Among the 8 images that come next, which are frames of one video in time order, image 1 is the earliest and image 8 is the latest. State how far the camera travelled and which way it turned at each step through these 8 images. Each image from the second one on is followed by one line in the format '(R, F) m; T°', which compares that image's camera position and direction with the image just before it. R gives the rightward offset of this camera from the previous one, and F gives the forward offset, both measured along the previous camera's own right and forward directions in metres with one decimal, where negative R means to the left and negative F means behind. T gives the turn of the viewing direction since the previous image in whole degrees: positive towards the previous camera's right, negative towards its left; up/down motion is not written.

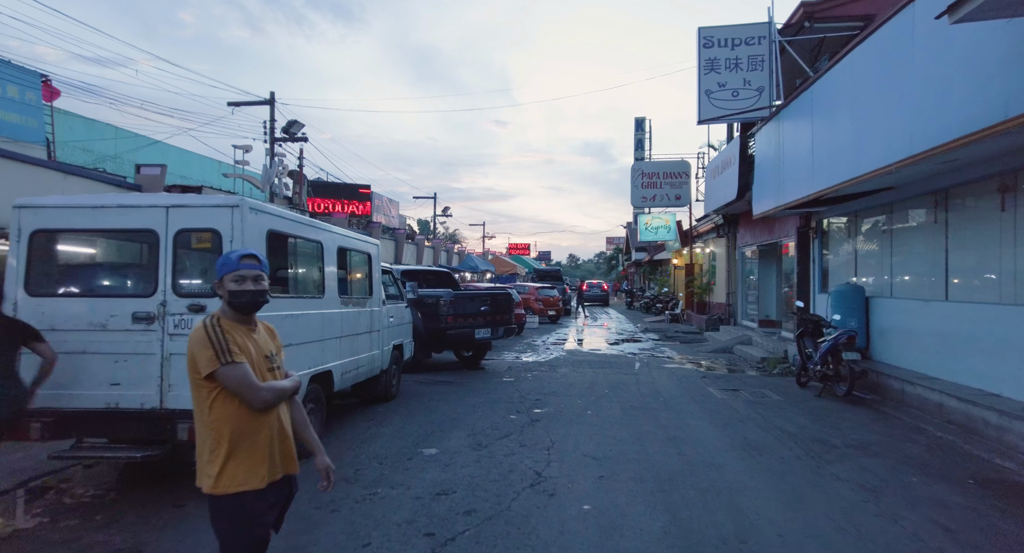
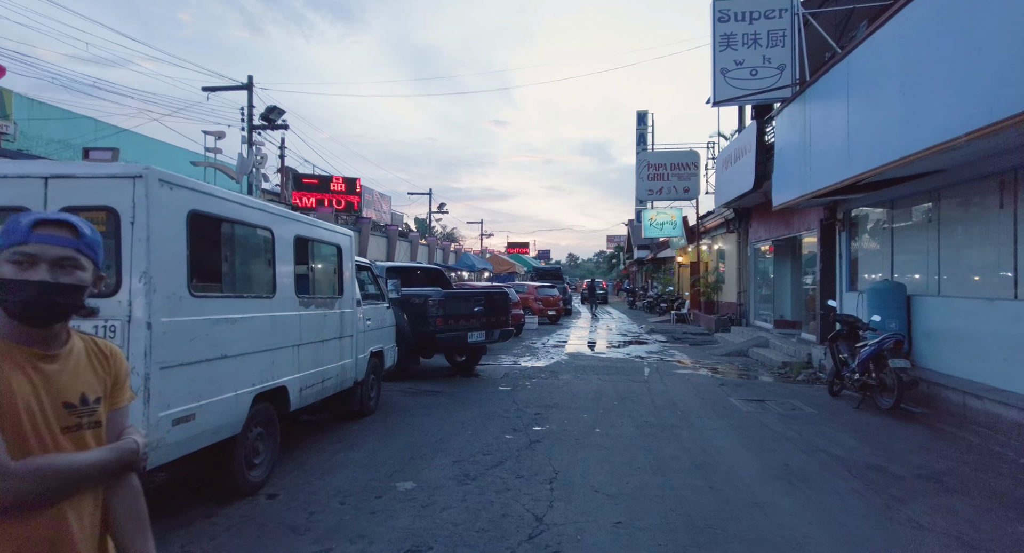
(0.0, +1.1) m; 0°
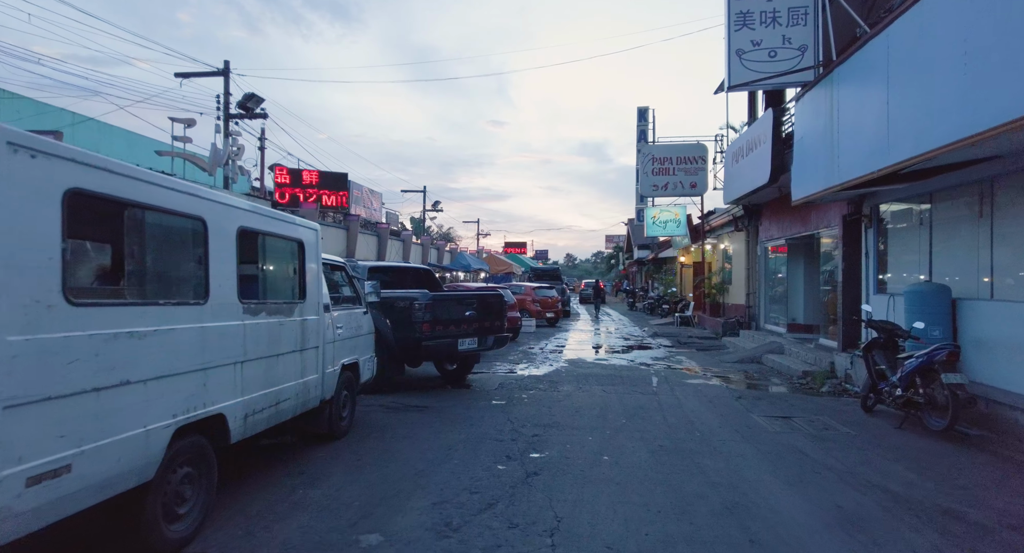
(0.0, +1.0) m; 0°
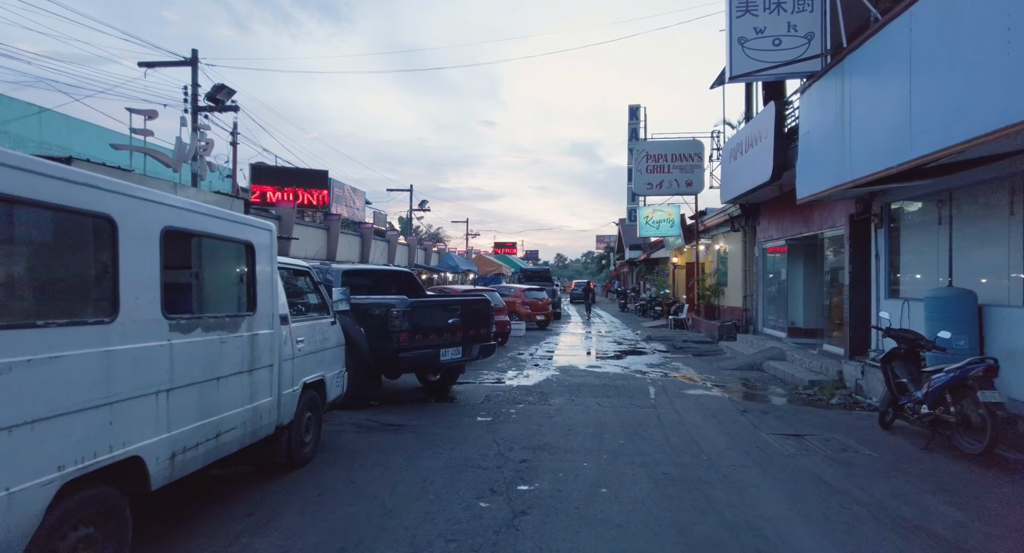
(+0.1, +0.7) m; +1°
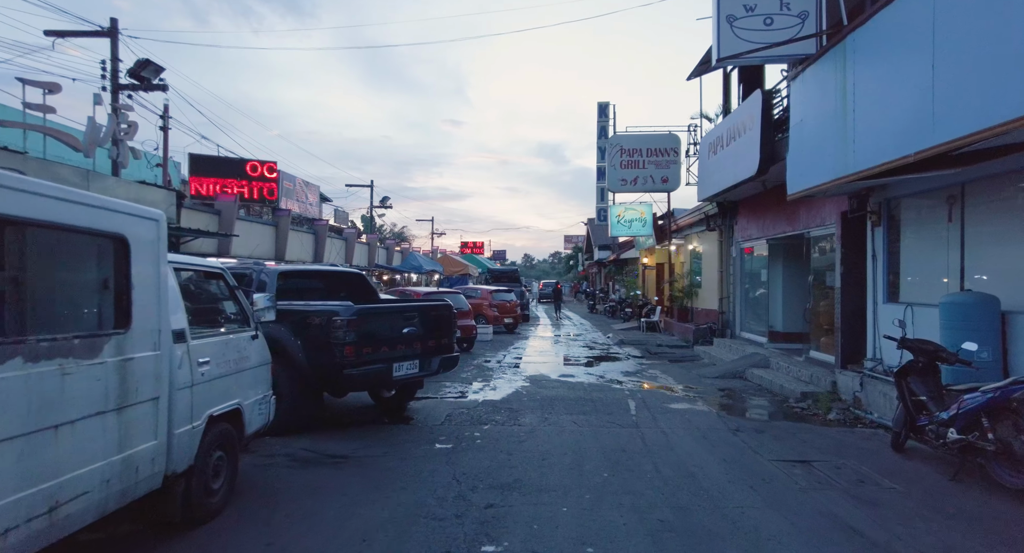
(0.0, +1.1) m; +3°
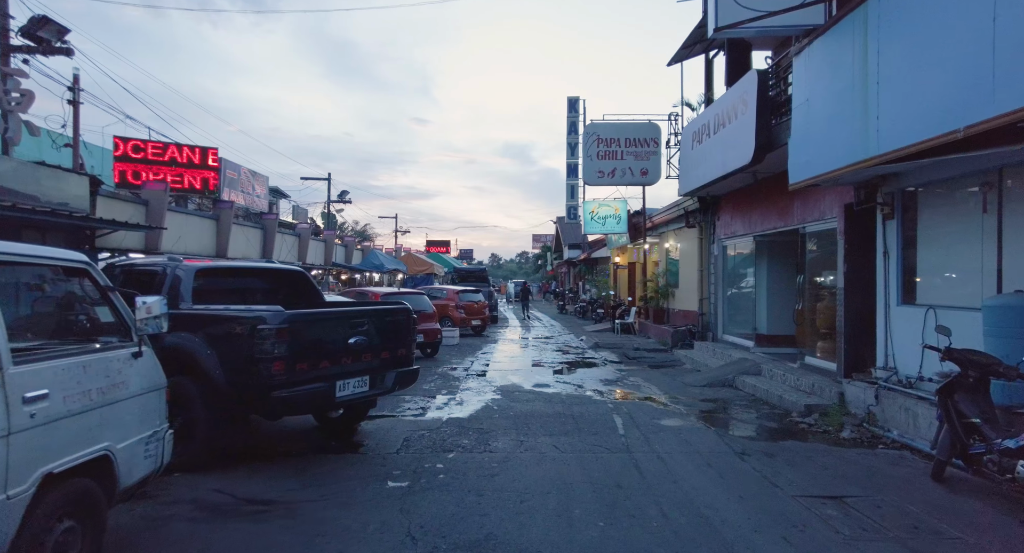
(0.0, +1.2) m; +3°
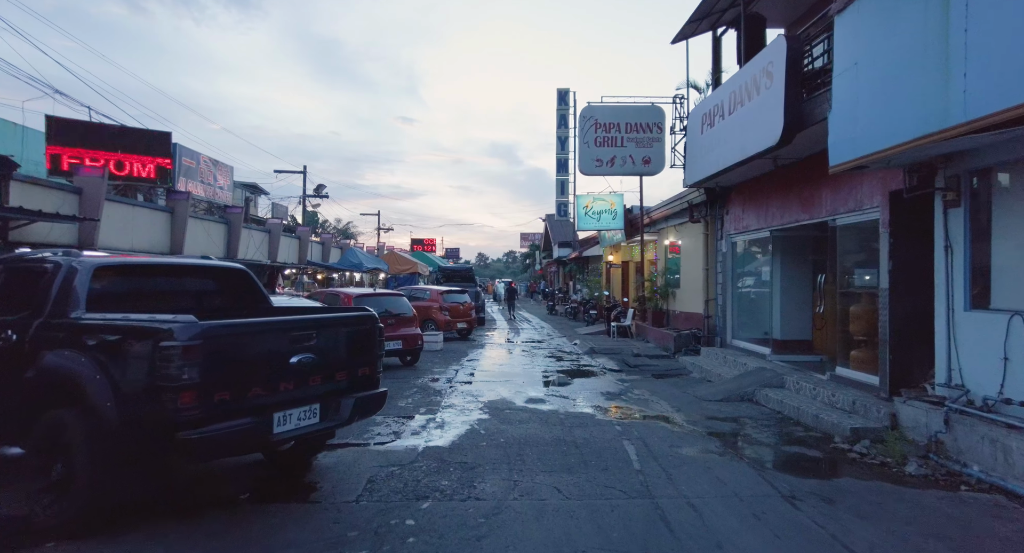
(0.0, +1.4) m; +1°
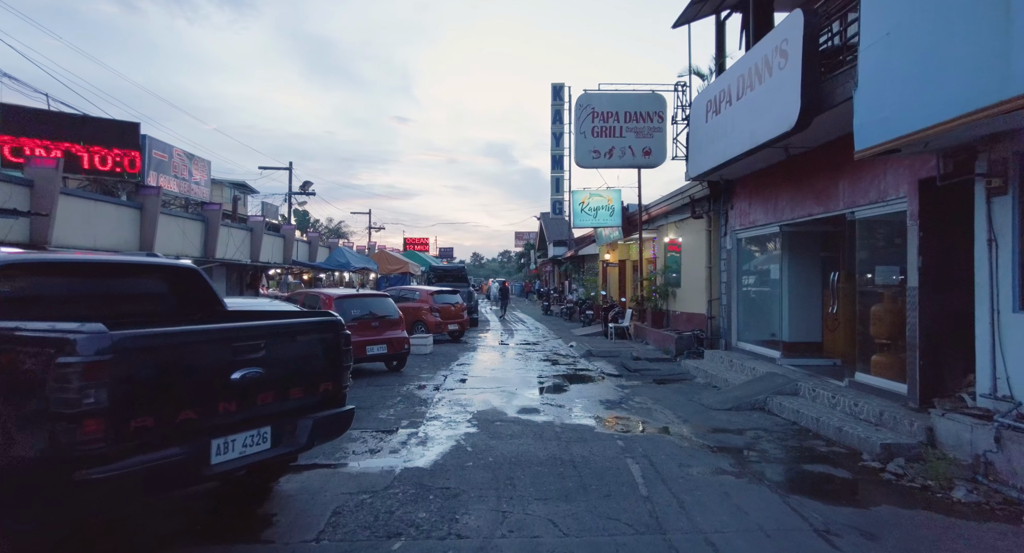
(+0.1, +0.8) m; 0°
